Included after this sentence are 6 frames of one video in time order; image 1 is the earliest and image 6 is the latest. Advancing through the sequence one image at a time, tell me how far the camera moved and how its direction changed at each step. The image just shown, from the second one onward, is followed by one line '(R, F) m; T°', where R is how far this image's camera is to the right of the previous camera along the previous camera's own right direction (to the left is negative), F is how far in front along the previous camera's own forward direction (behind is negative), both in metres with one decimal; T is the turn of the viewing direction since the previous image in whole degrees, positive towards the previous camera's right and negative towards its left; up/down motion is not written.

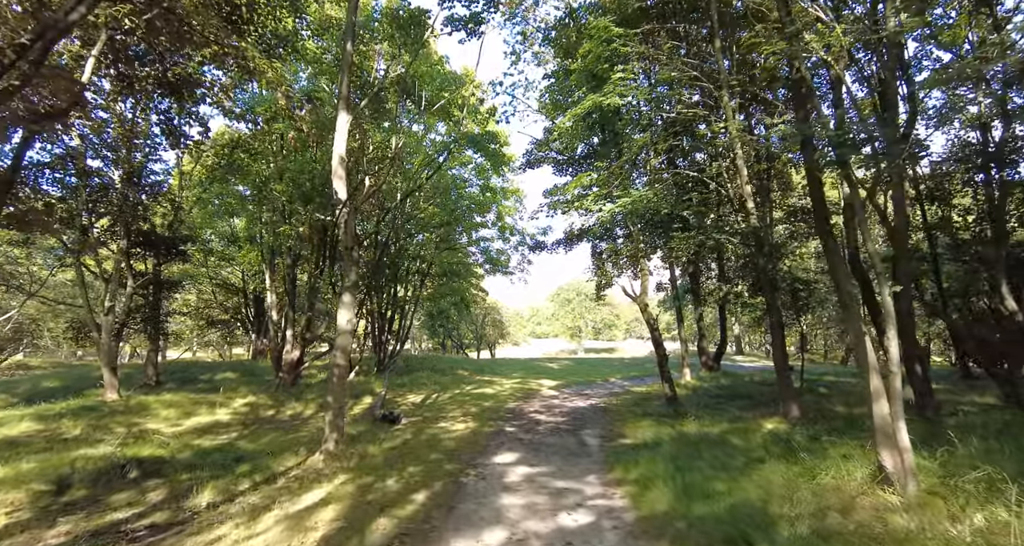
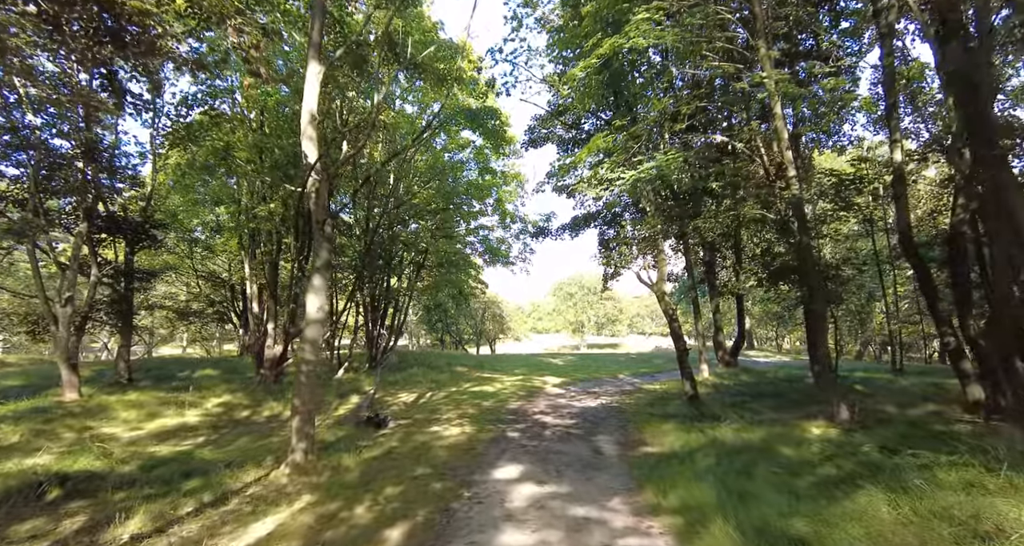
(0.0, +1.3) m; 0°
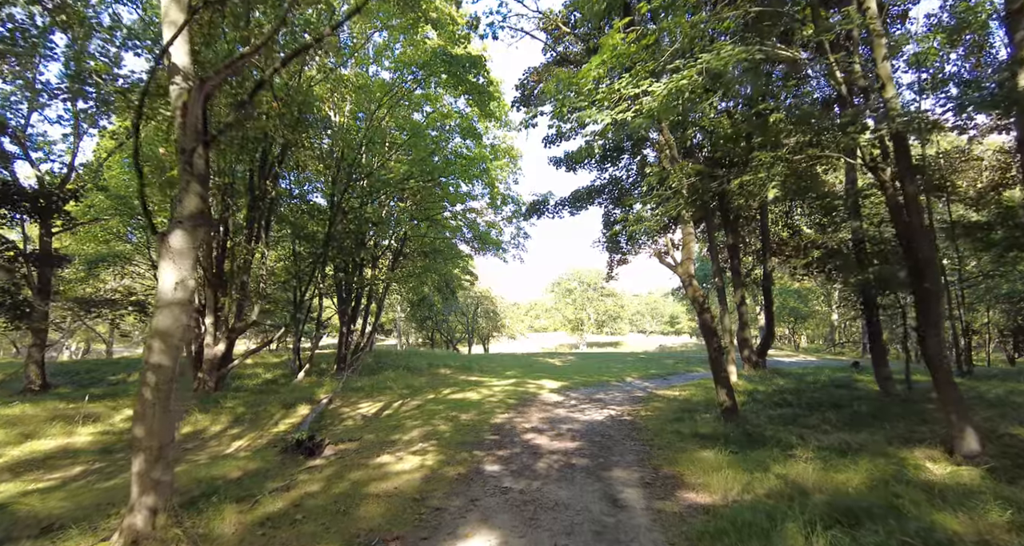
(+0.3, +2.4) m; 0°
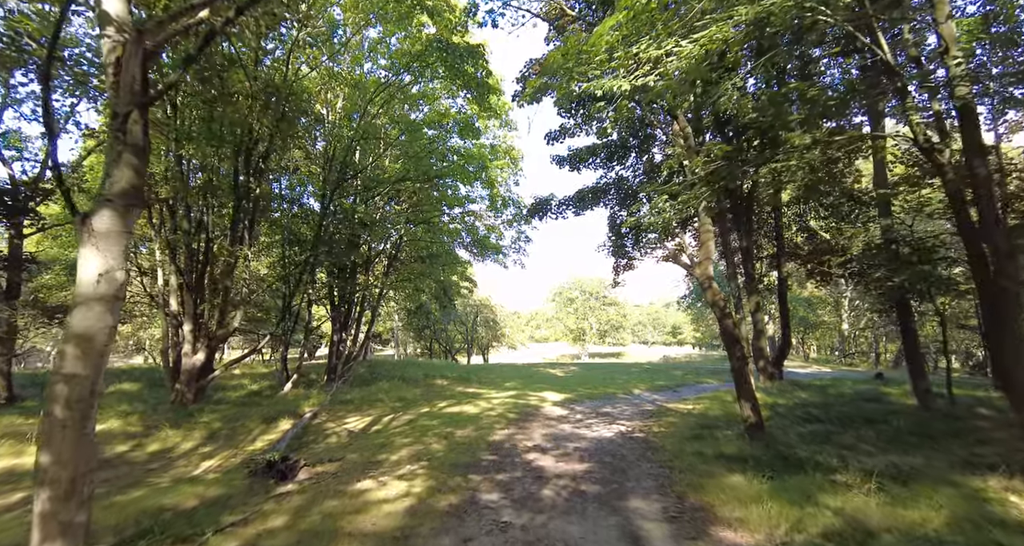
(0.0, +0.8) m; 0°
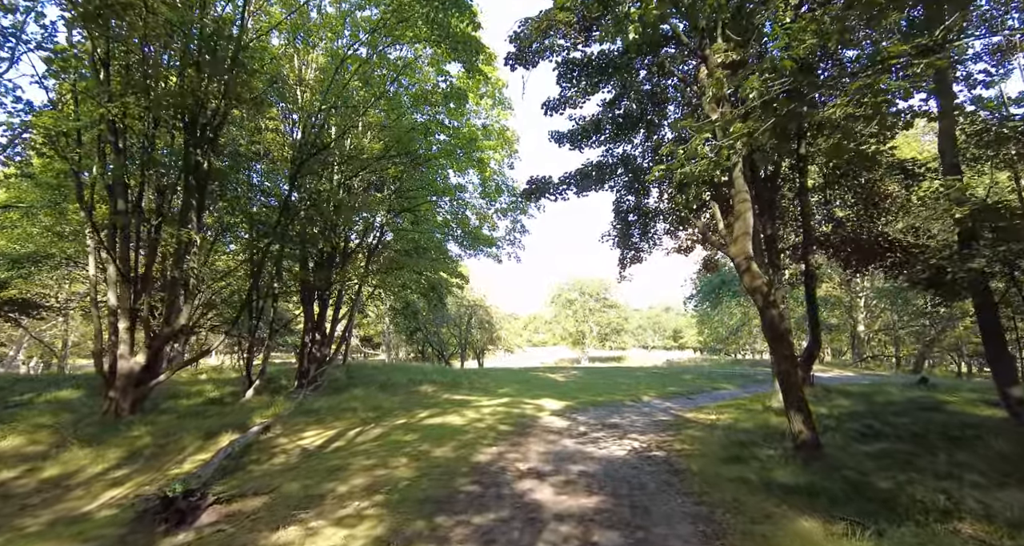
(+0.1, +1.6) m; 0°
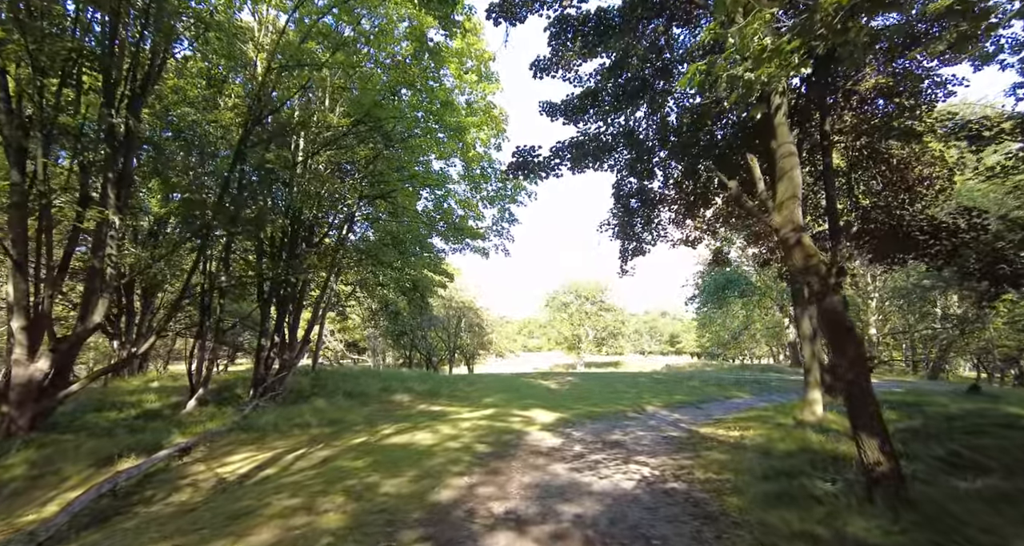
(+0.2, +1.6) m; +1°
